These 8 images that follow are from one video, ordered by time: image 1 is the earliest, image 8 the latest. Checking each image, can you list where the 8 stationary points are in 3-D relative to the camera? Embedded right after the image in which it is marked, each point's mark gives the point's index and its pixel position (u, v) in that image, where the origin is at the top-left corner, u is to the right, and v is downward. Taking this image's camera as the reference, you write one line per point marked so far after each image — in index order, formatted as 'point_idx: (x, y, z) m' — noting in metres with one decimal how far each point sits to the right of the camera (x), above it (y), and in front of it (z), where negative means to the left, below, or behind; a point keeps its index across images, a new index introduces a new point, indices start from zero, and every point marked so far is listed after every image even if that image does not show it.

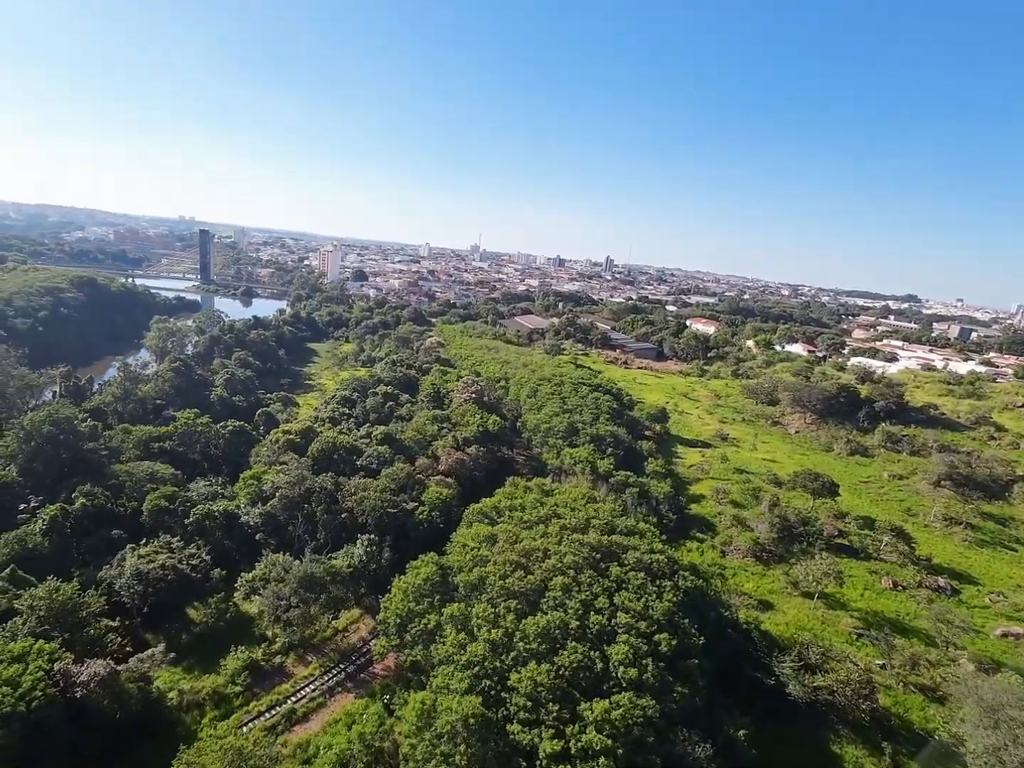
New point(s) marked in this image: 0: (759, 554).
0: (+9.2, -6.4, +19.7) m
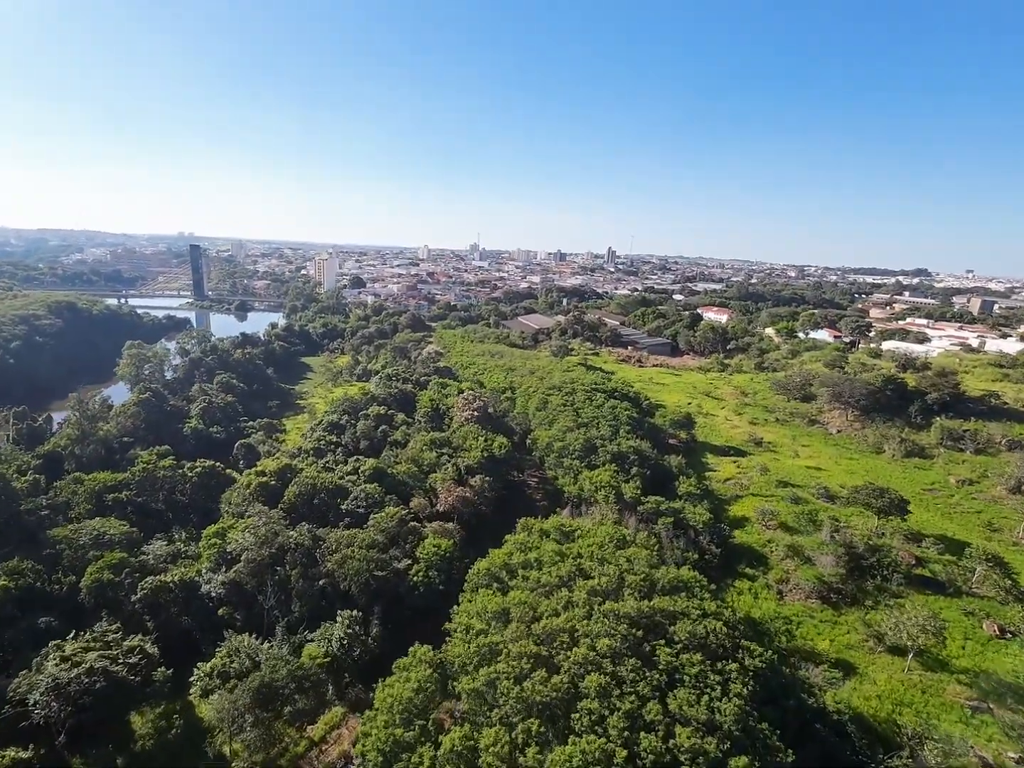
0: (+9.7, -6.6, +16.4) m
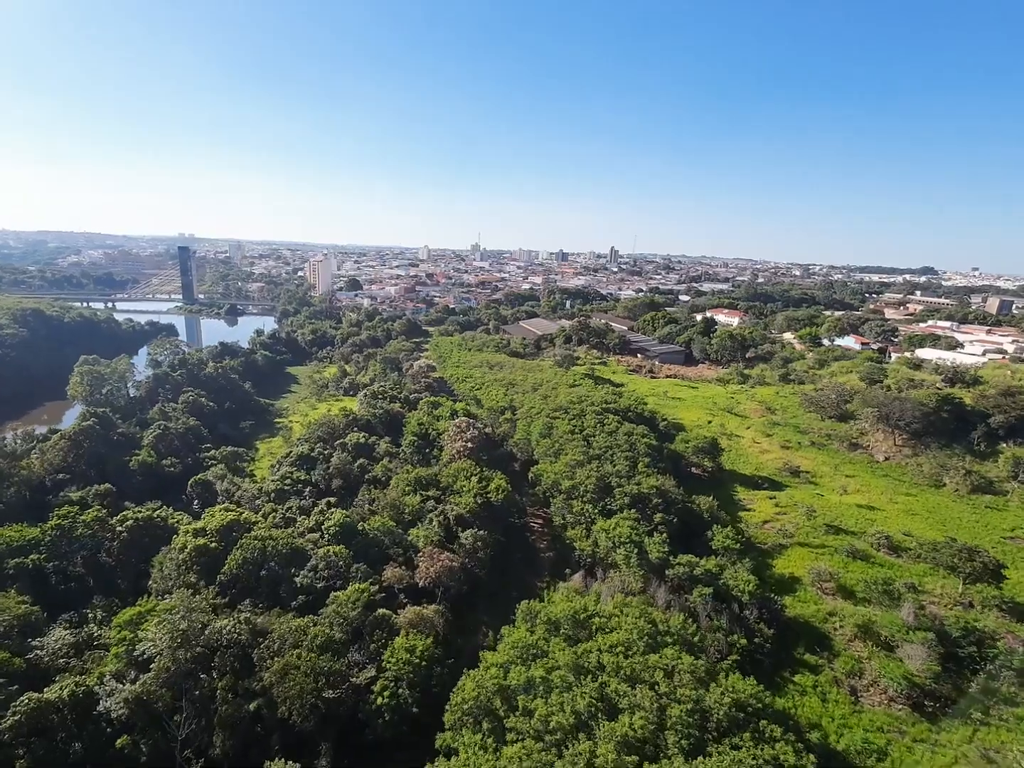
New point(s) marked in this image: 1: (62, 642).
0: (+9.7, -7.6, +12.7) m
1: (-11.0, -6.3, +13.0) m
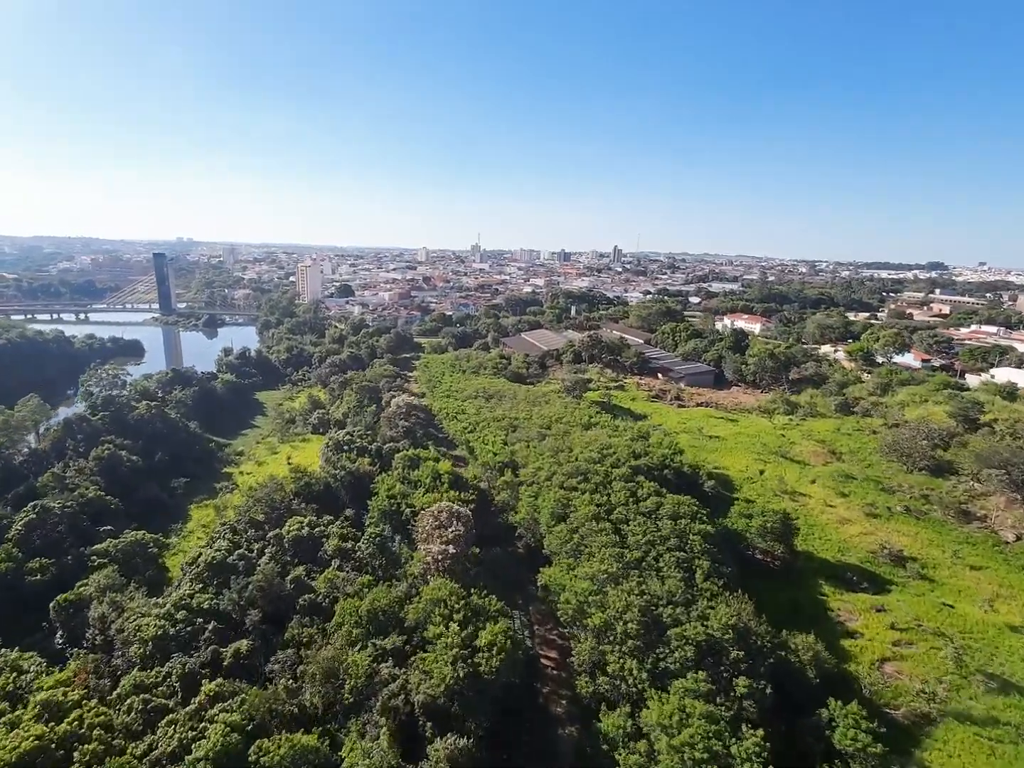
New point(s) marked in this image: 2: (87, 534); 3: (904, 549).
0: (+9.7, -9.7, +6.0) m
1: (-11.0, -8.6, +6.4) m
2: (-15.4, -5.4, +19.2) m
3: (+14.3, -6.1, +19.3) m
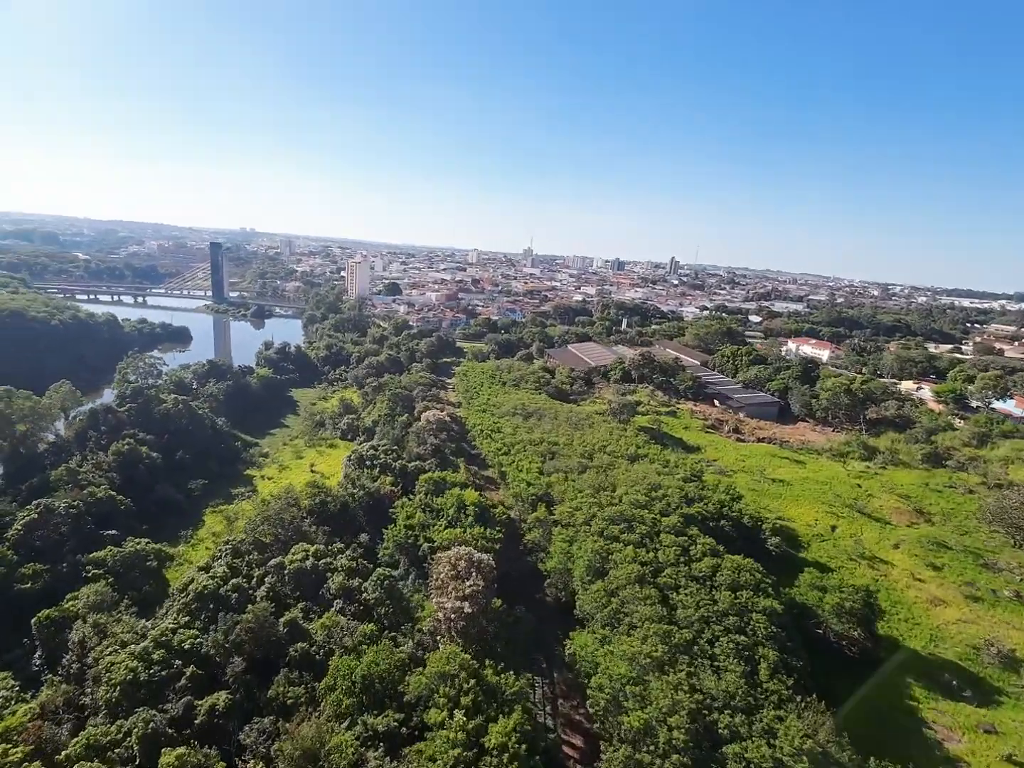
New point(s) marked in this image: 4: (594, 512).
0: (+9.2, -11.1, +2.9) m
1: (-11.3, -8.6, +5.0) m
2: (-14.4, -5.2, +18.1) m
3: (+15.1, -8.0, +15.8) m
4: (+2.8, -4.5, +18.5) m
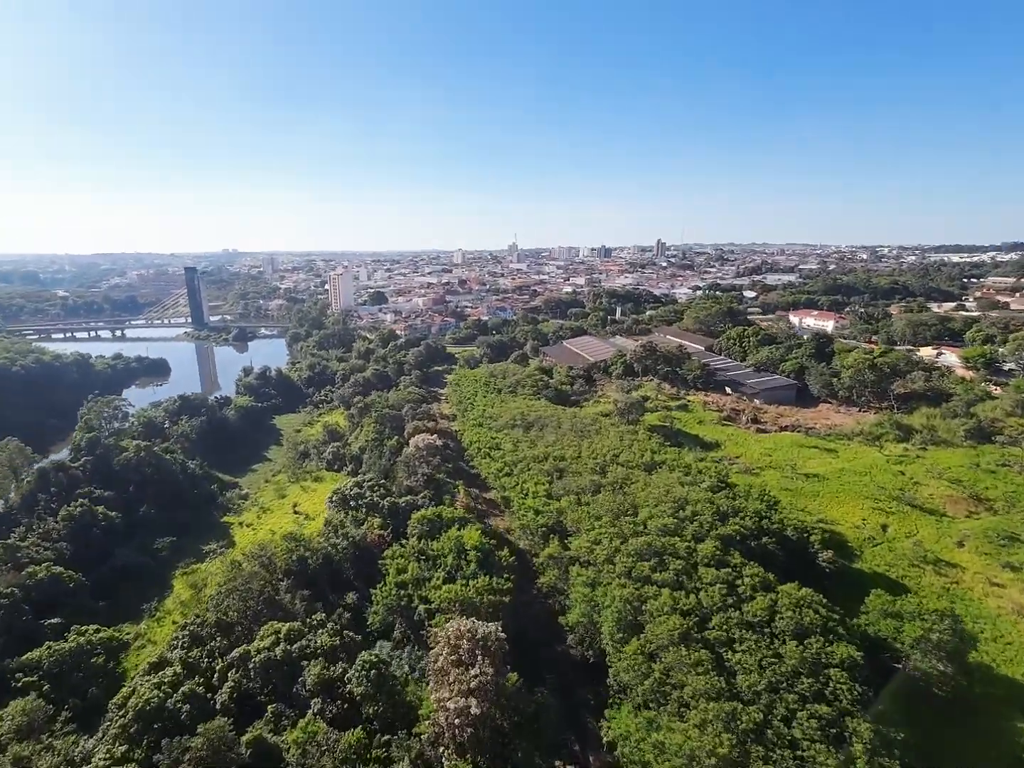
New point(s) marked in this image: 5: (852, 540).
0: (+10.1, -10.9, +0.2) m
1: (-10.5, -10.3, +2.2) m
2: (-14.1, -7.1, +15.3) m
3: (+15.6, -7.2, +13.2) m
4: (+3.1, -4.8, +15.8) m
5: (+12.1, -5.5, +18.9) m
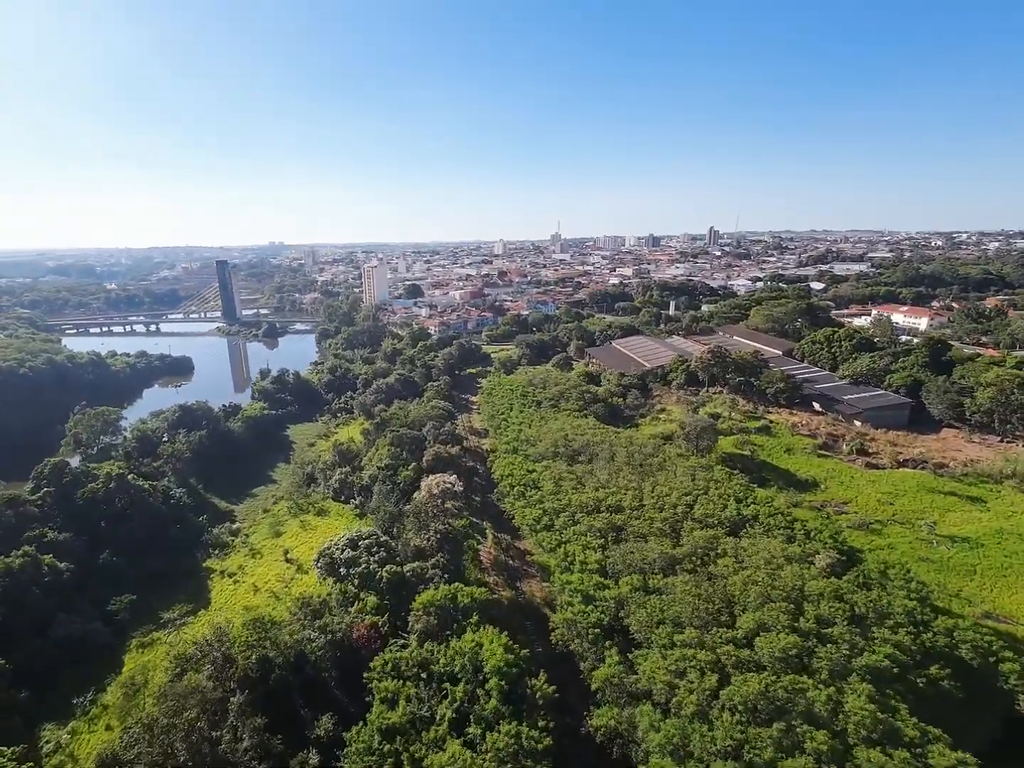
0: (+9.6, -12.3, -5.5) m
1: (-10.8, -11.4, -1.9) m
2: (-13.3, -8.0, +11.3) m
3: (+16.2, -8.4, +6.9) m
4: (+3.9, -5.9, +10.4) m
5: (+13.1, -6.6, +12.8) m
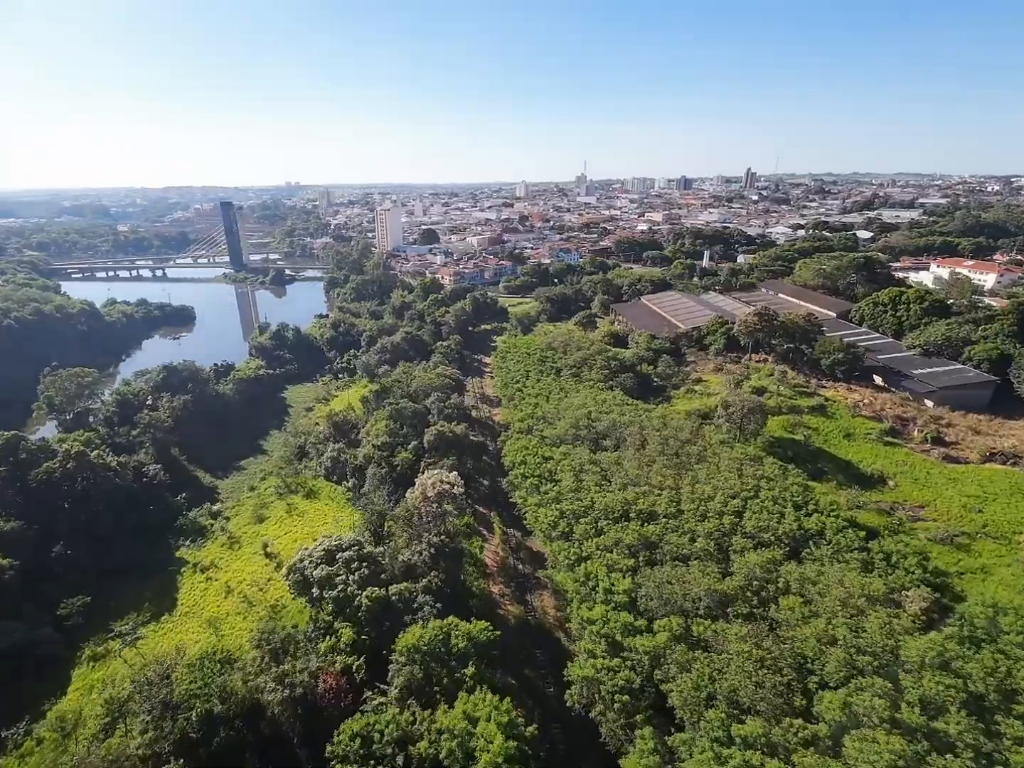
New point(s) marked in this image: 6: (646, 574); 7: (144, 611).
0: (+8.9, -14.2, -7.8) m
1: (-11.4, -12.5, -3.6) m
2: (-13.3, -7.8, +9.3) m
3: (+16.0, -9.2, +3.9) m
4: (+3.9, -6.1, +7.5) m
5: (+13.2, -6.8, +9.7) m
6: (+3.2, -4.6, +12.6) m
7: (-10.8, -6.5, +15.6) m
